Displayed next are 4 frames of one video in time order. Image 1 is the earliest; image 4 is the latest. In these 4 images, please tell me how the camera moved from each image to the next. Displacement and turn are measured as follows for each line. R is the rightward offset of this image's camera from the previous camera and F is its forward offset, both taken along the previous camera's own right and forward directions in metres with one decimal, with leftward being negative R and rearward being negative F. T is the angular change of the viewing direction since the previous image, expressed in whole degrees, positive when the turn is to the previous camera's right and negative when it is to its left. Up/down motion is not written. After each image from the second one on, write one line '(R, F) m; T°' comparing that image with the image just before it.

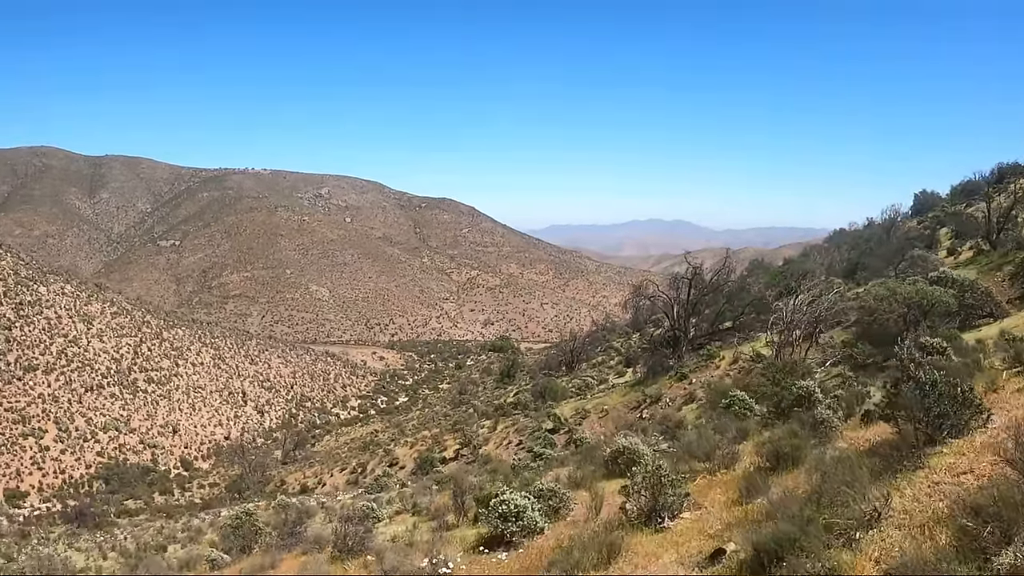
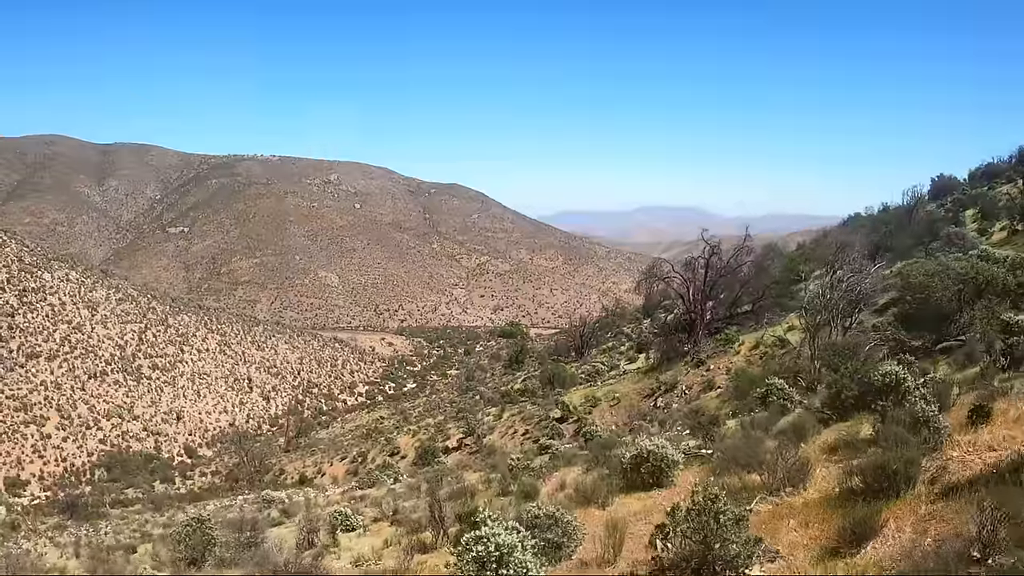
(+0.1, +1.1) m; -1°
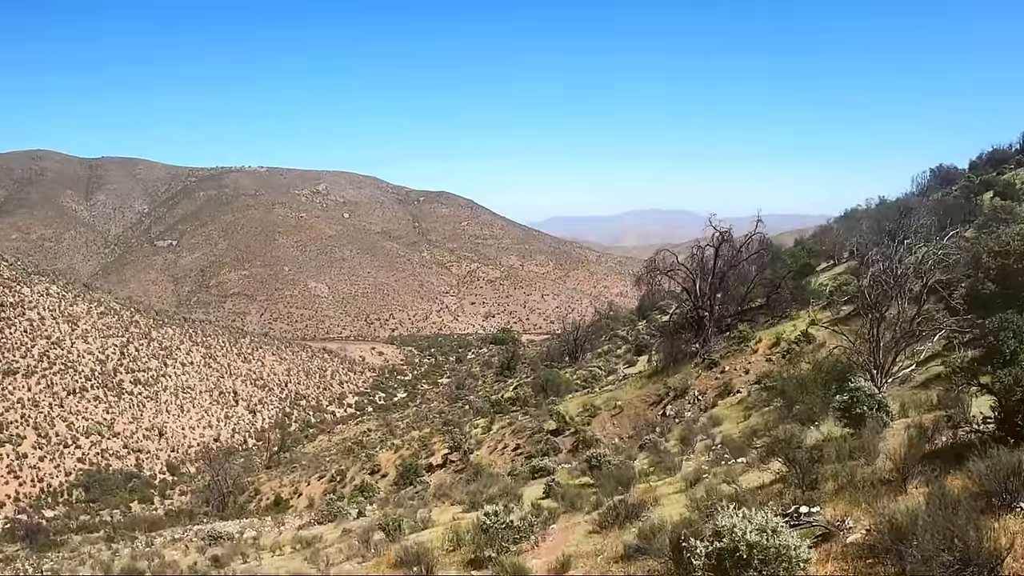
(+0.1, +1.8) m; +1°
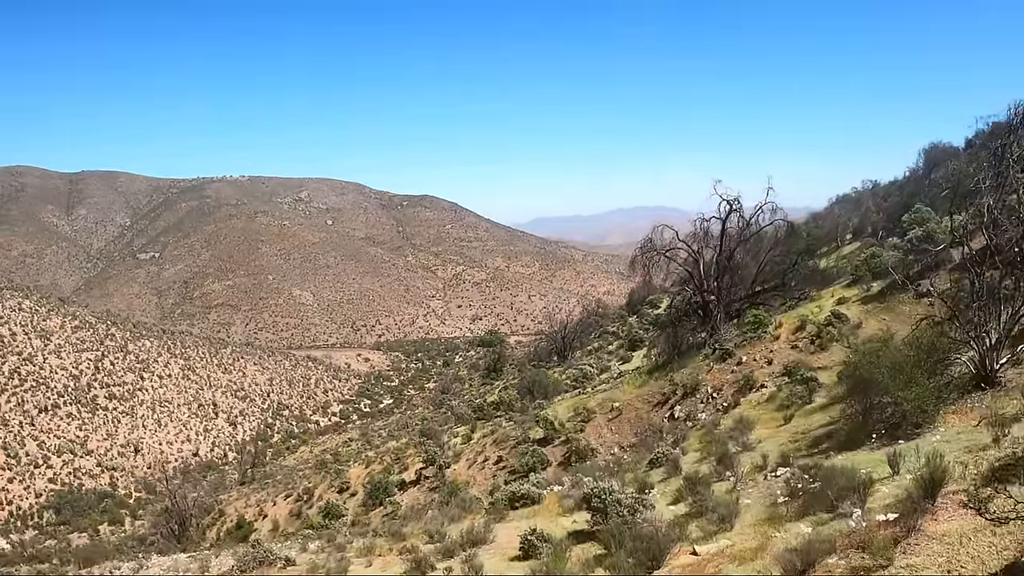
(+0.2, +2.1) m; +1°
